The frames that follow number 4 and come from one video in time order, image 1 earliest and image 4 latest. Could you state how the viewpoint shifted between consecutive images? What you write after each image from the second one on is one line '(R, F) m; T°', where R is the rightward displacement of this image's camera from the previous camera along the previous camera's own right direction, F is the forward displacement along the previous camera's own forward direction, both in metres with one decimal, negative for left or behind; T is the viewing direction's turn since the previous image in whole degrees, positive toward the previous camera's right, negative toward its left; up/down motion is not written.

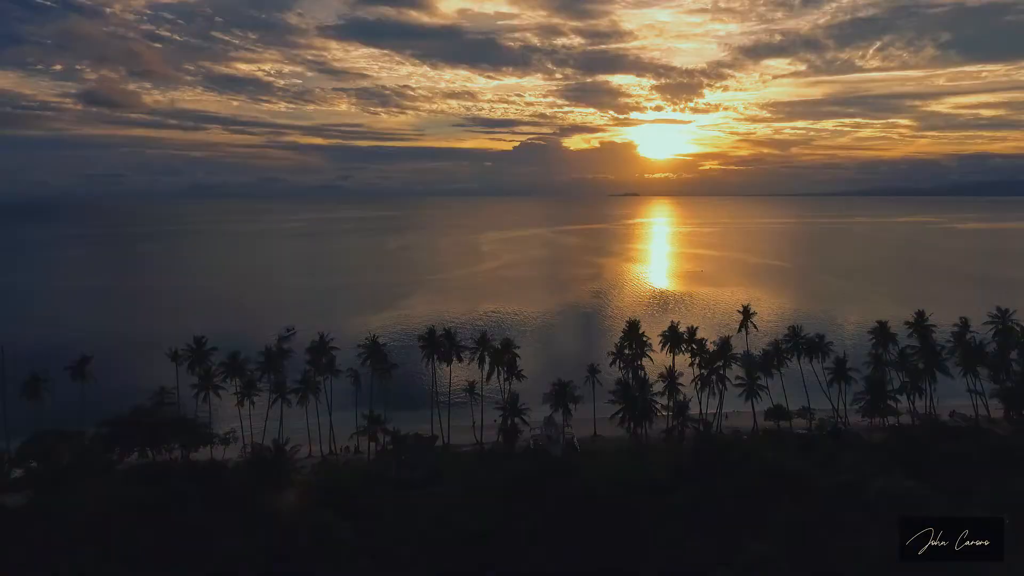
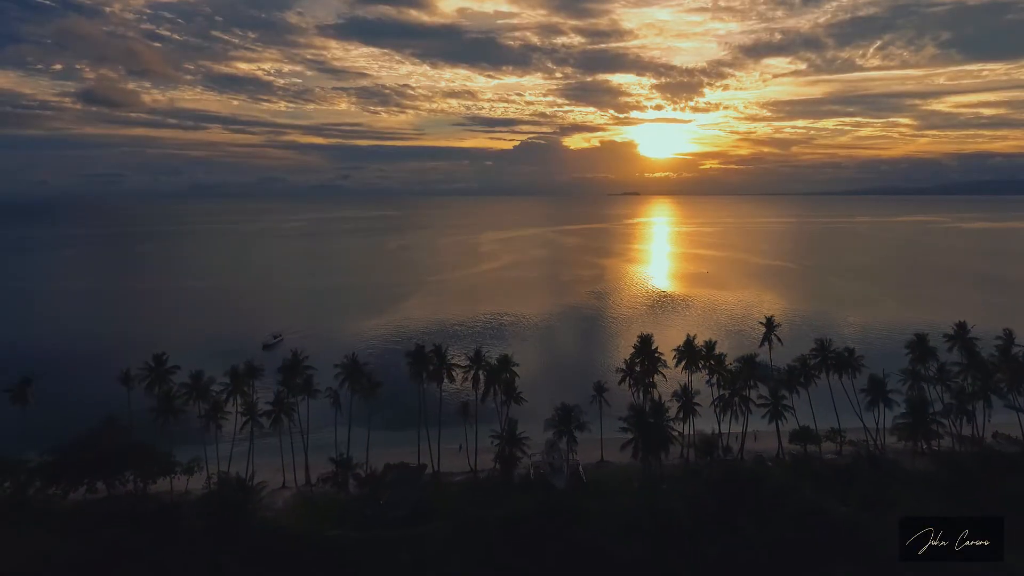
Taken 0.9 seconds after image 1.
(+0.1, +4.9) m; 0°
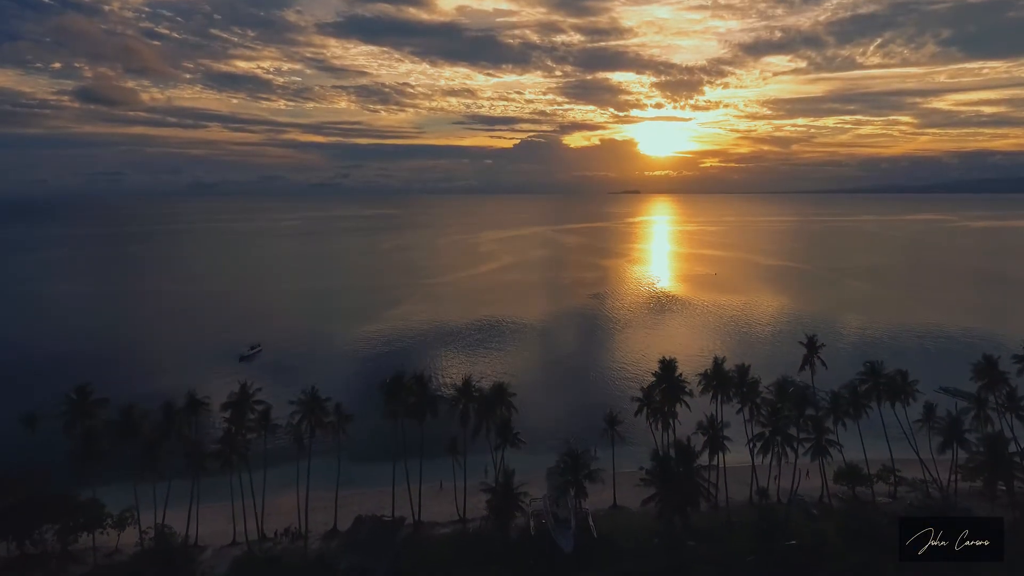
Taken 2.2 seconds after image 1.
(+0.2, +6.8) m; 0°
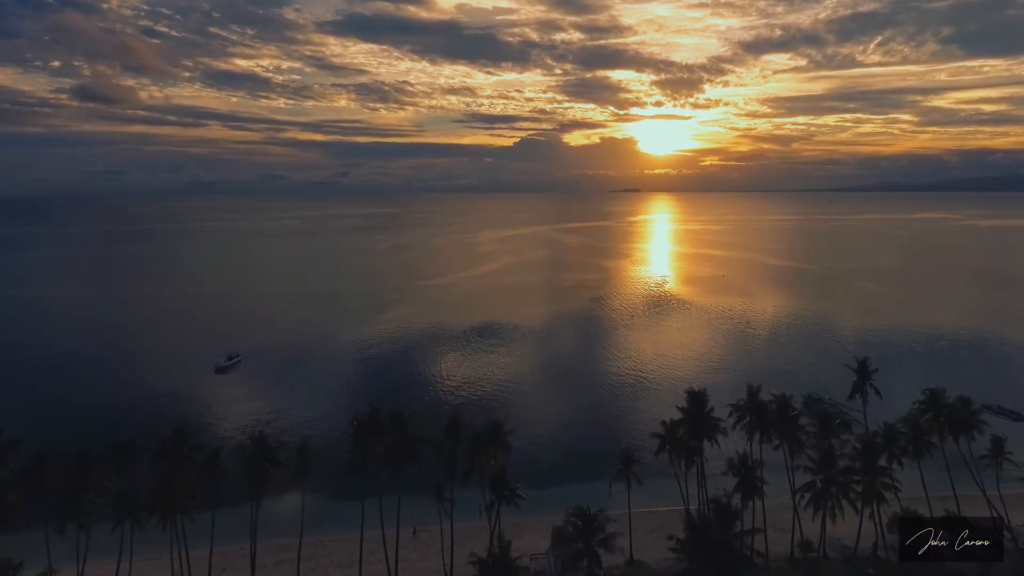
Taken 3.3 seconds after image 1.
(+0.1, +5.9) m; 0°
